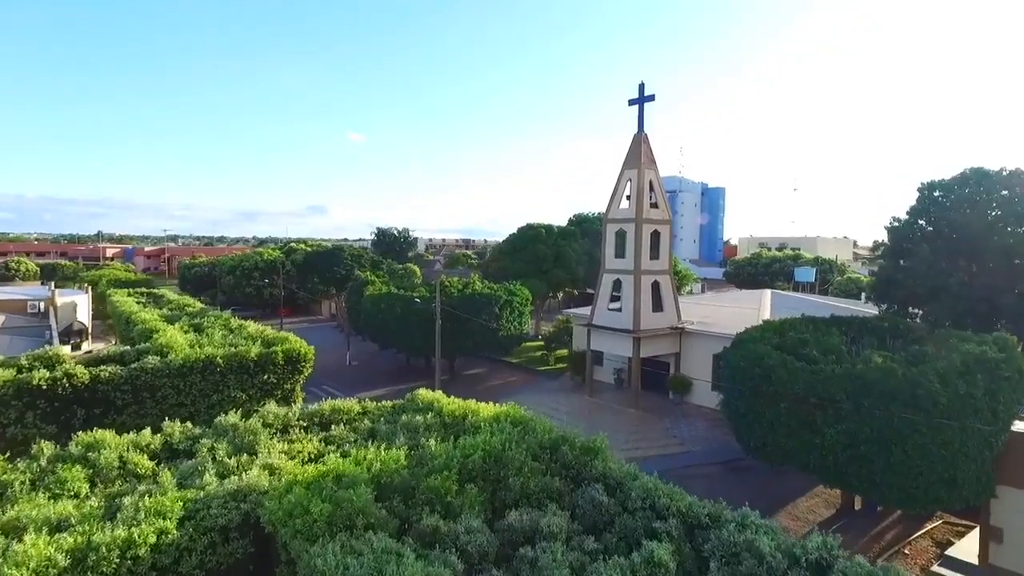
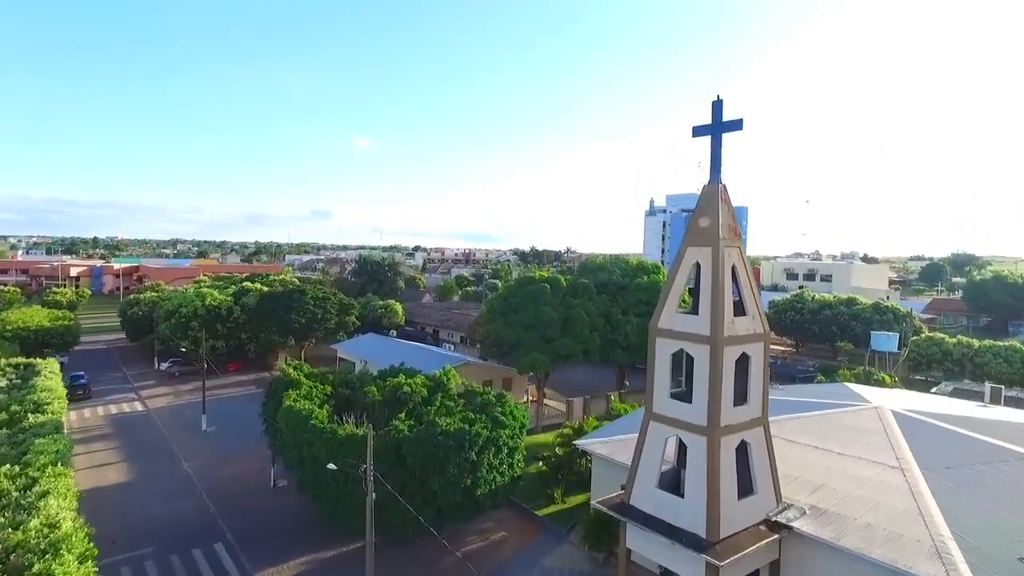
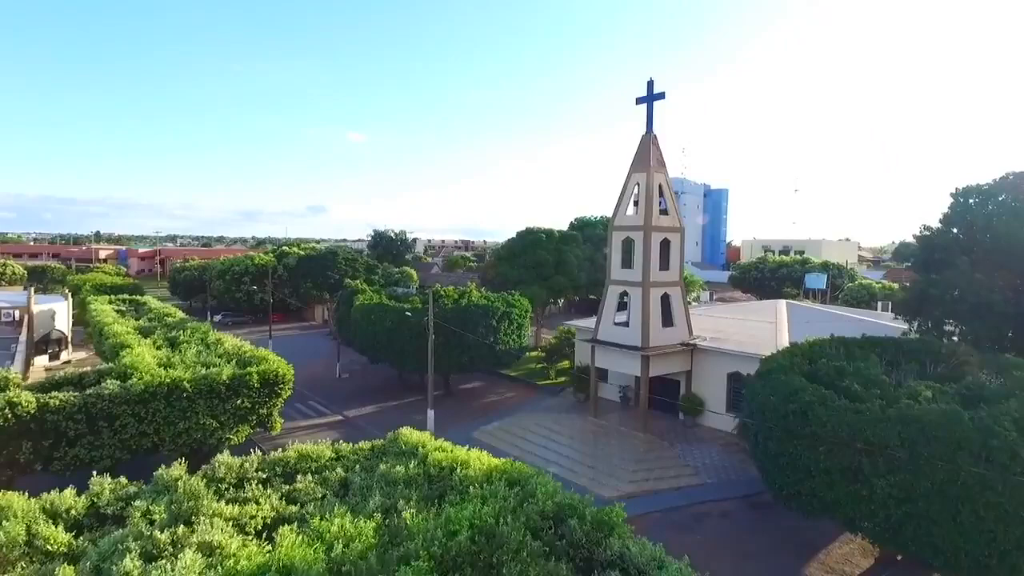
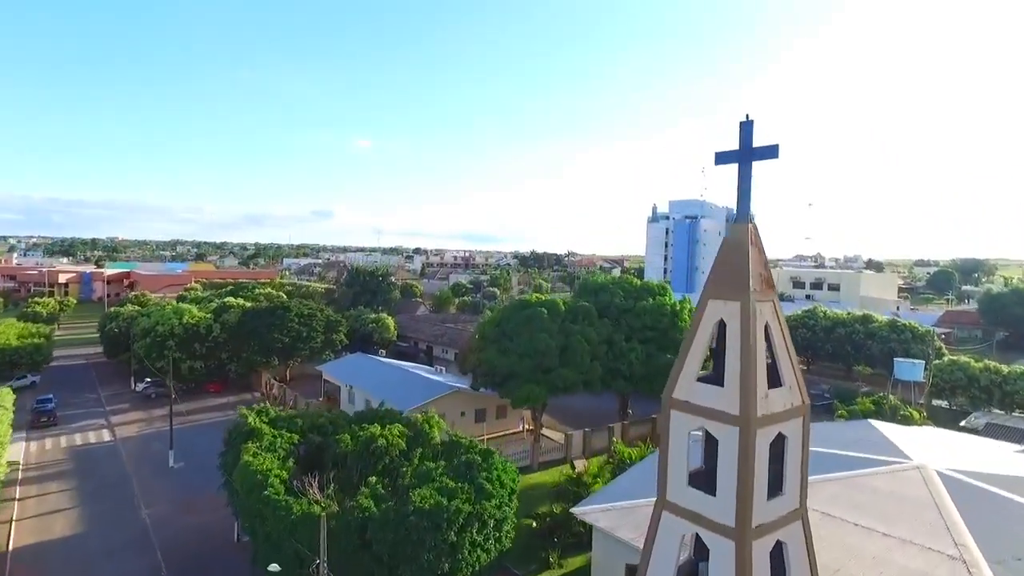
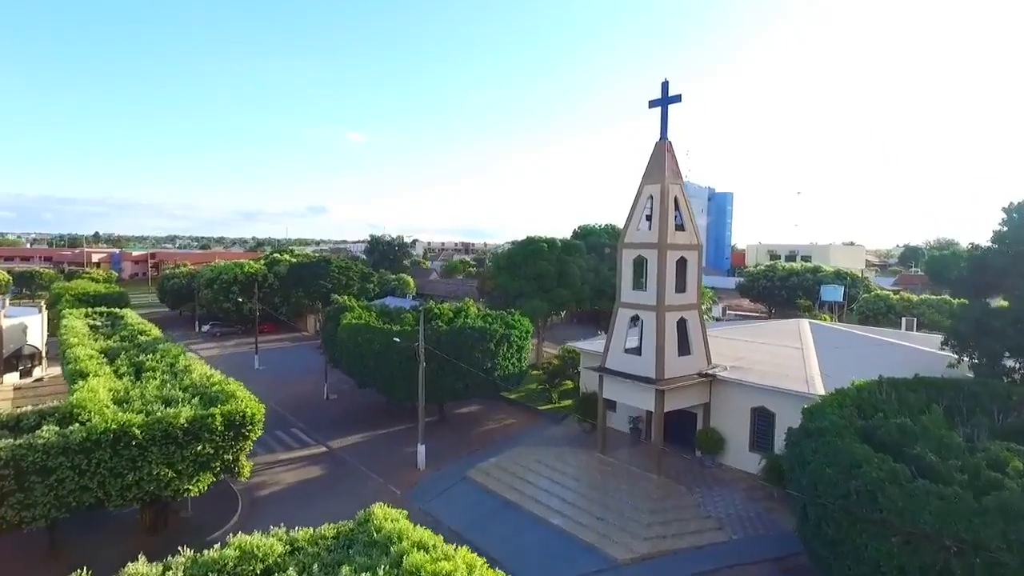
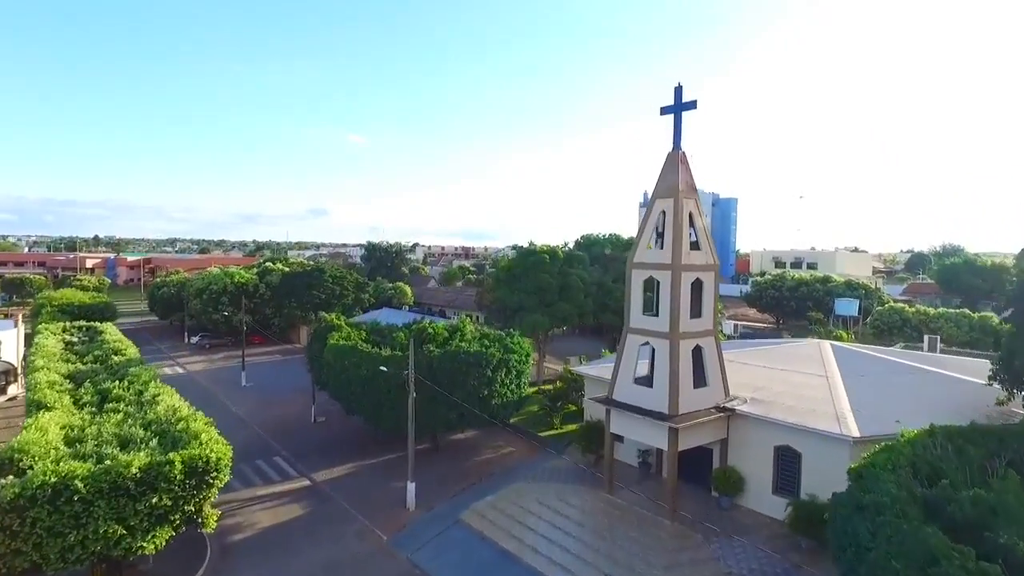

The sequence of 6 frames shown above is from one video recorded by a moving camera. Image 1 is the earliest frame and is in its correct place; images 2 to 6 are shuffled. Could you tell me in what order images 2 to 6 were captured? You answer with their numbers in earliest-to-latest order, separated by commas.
3, 5, 6, 2, 4
